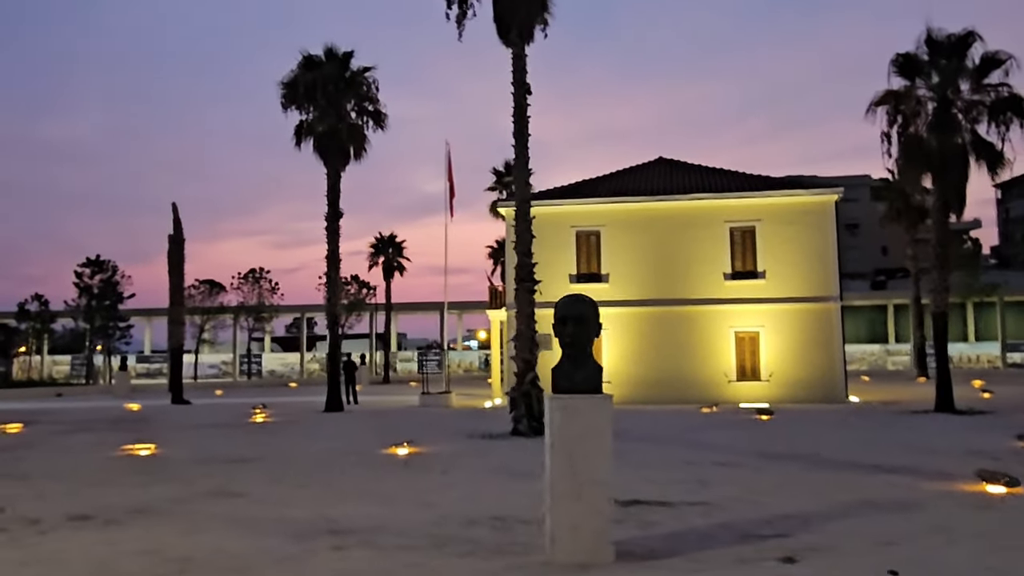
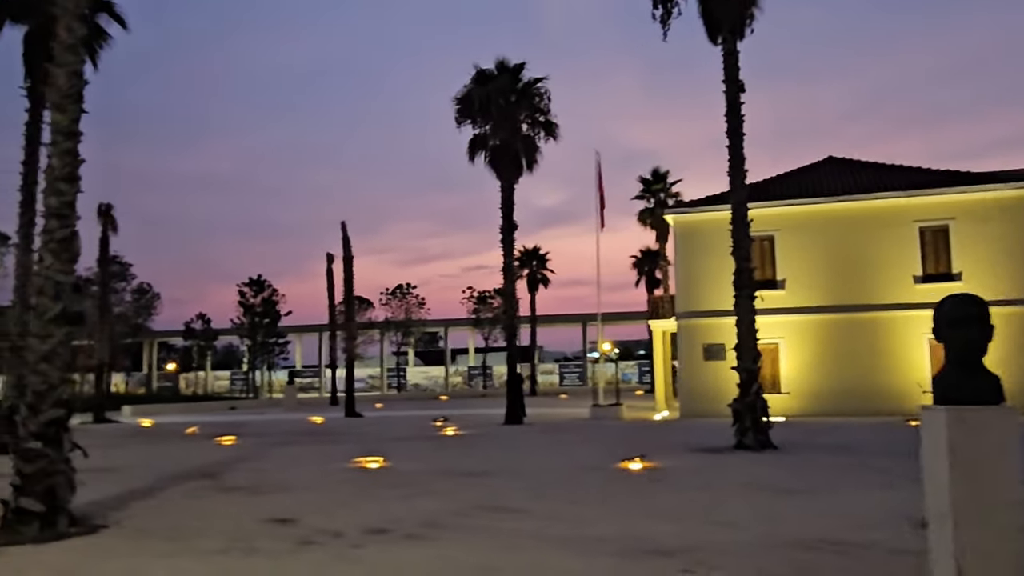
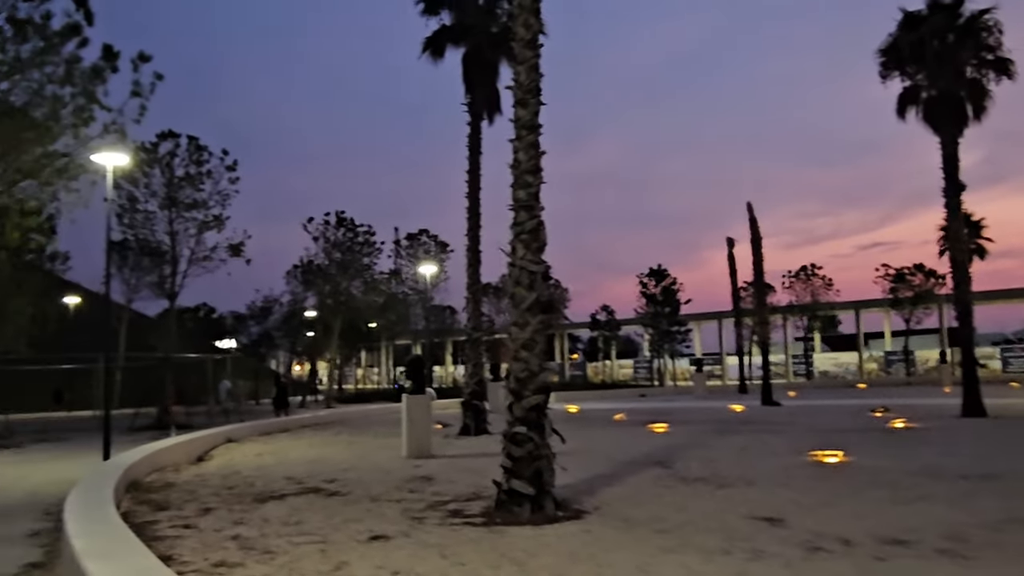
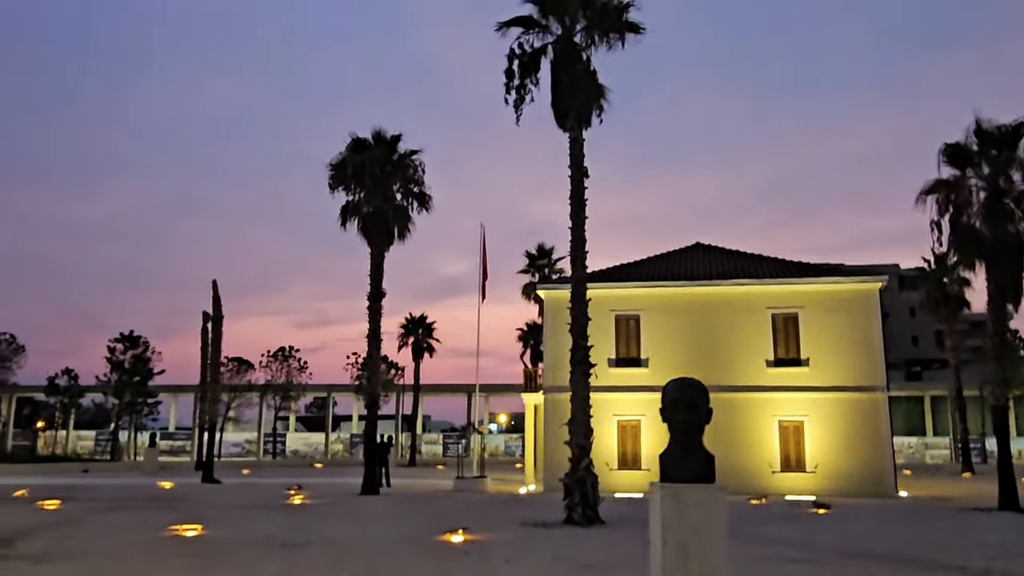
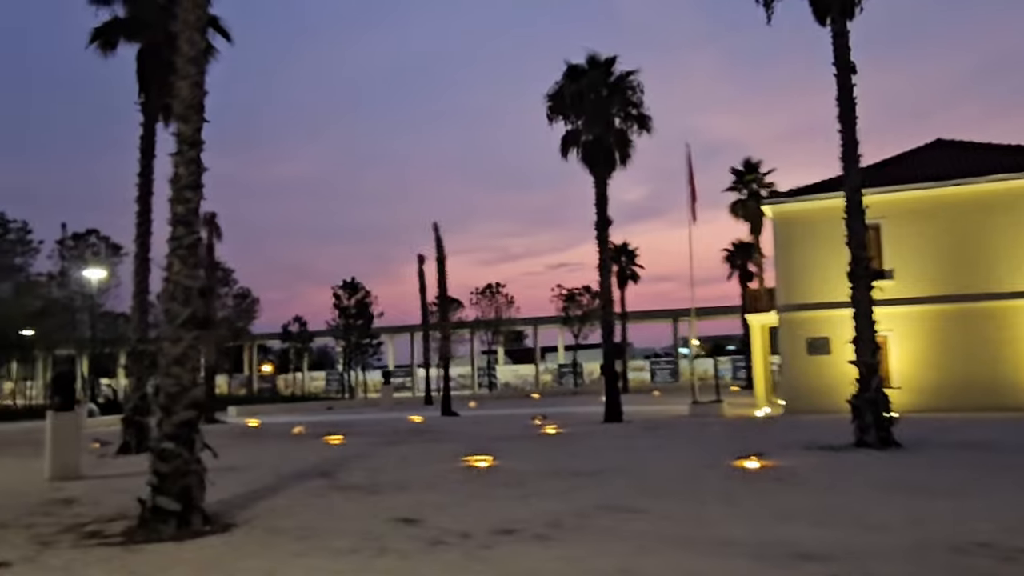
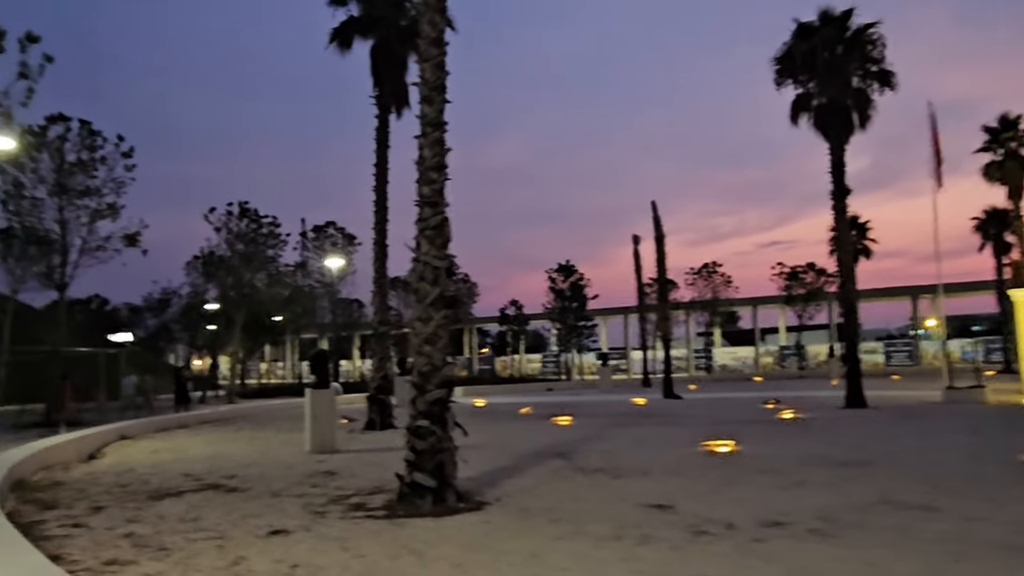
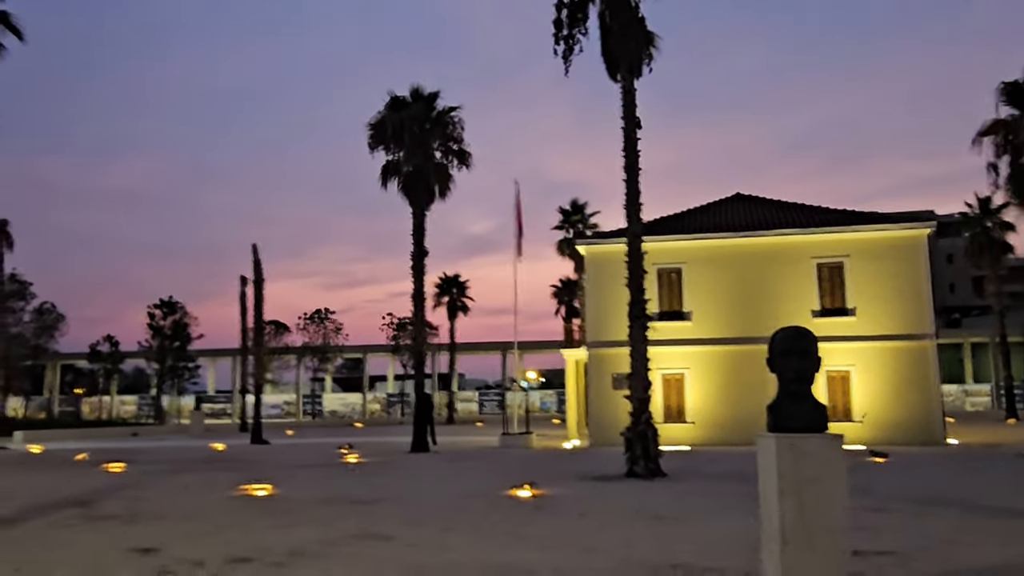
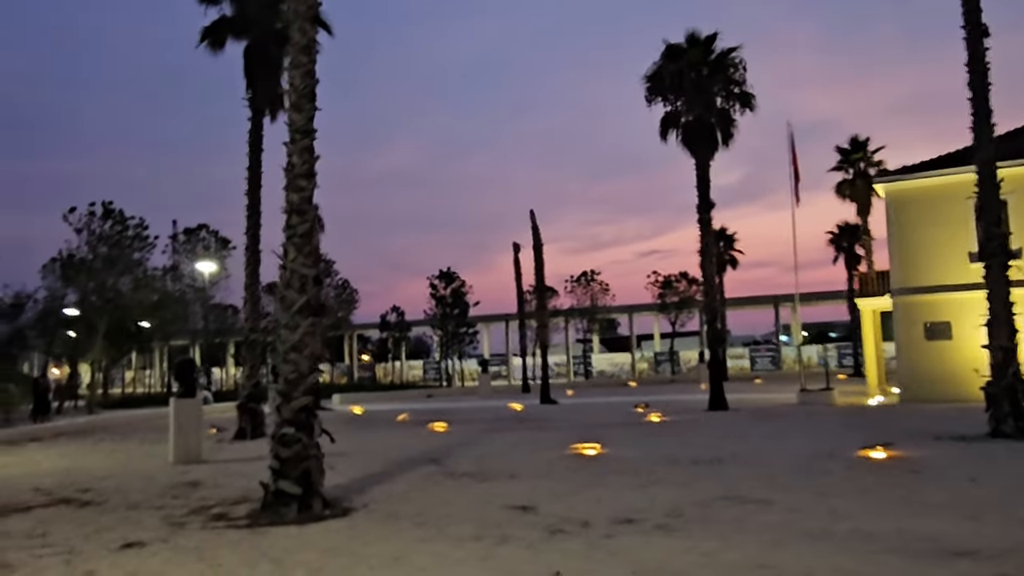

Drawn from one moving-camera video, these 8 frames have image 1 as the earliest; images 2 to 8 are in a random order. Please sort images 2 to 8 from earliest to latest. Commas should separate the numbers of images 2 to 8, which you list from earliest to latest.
4, 7, 2, 5, 8, 6, 3
